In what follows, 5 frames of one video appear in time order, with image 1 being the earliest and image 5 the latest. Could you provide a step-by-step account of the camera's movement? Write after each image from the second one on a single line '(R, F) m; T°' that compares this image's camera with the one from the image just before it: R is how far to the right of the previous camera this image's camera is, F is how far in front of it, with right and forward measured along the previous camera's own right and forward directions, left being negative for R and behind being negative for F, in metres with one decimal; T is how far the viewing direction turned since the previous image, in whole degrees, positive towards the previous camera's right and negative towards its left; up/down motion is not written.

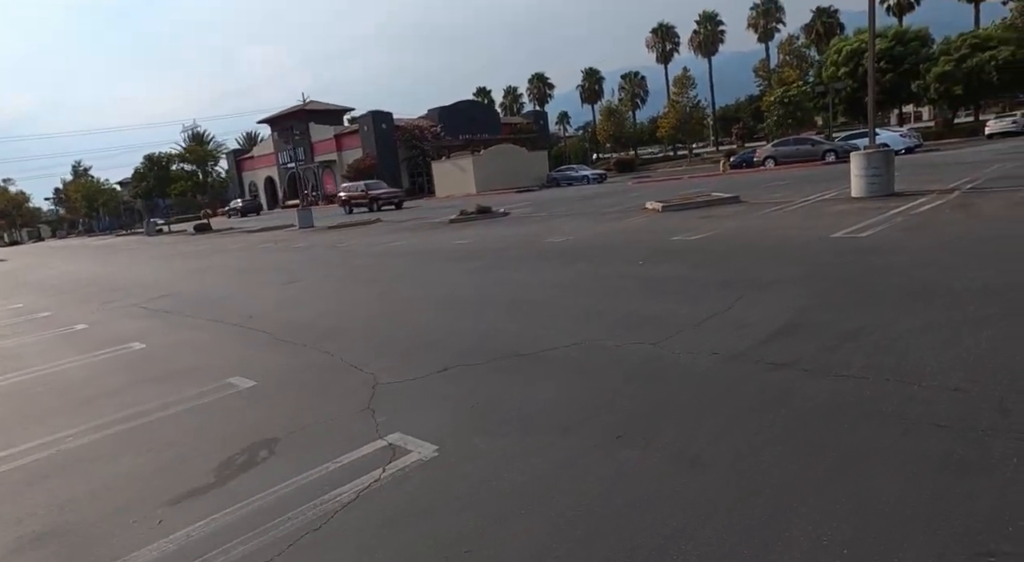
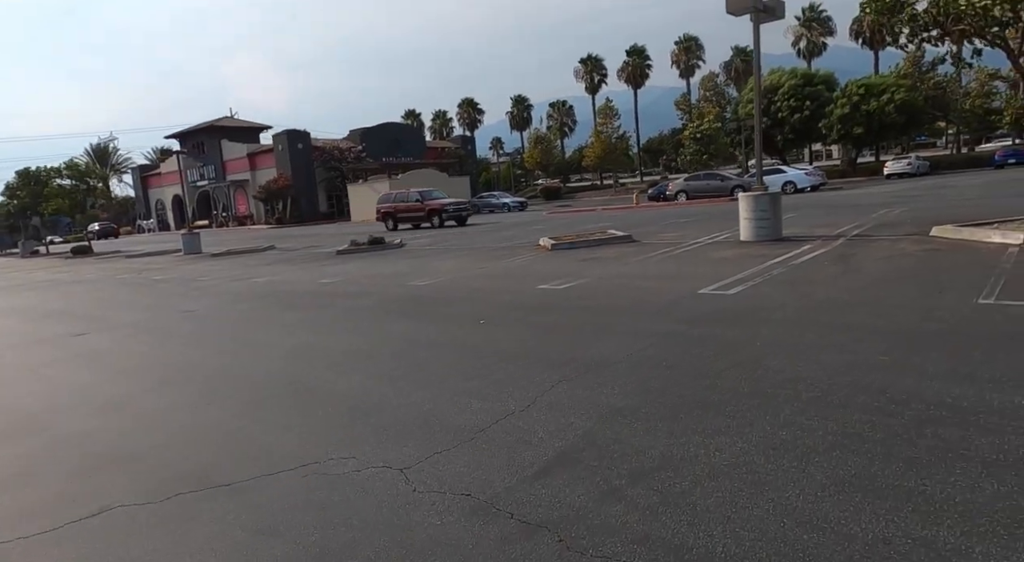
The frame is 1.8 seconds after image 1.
(+1.2, +1.2) m; +6°
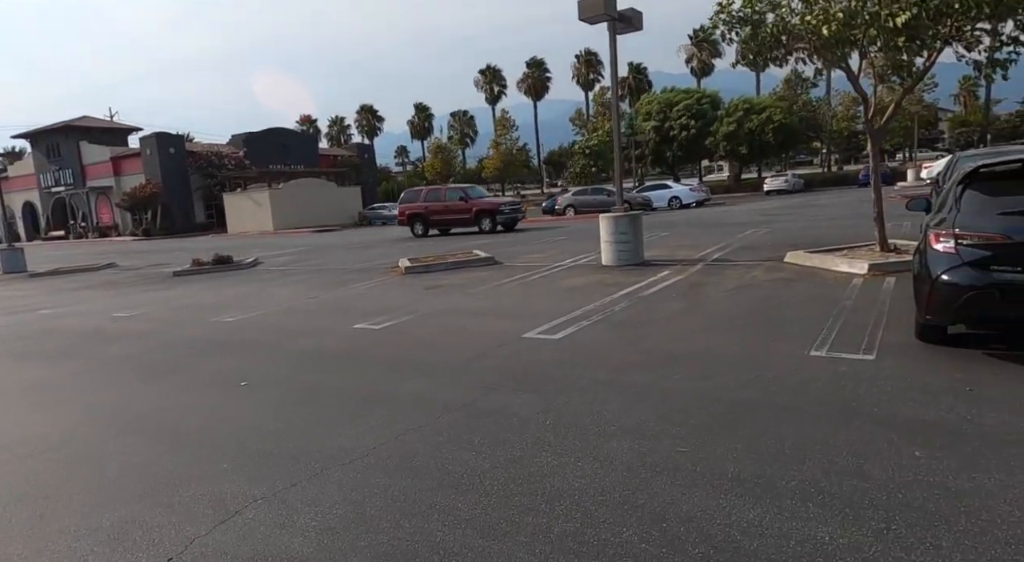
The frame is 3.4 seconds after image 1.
(+1.2, +1.2) m; +8°
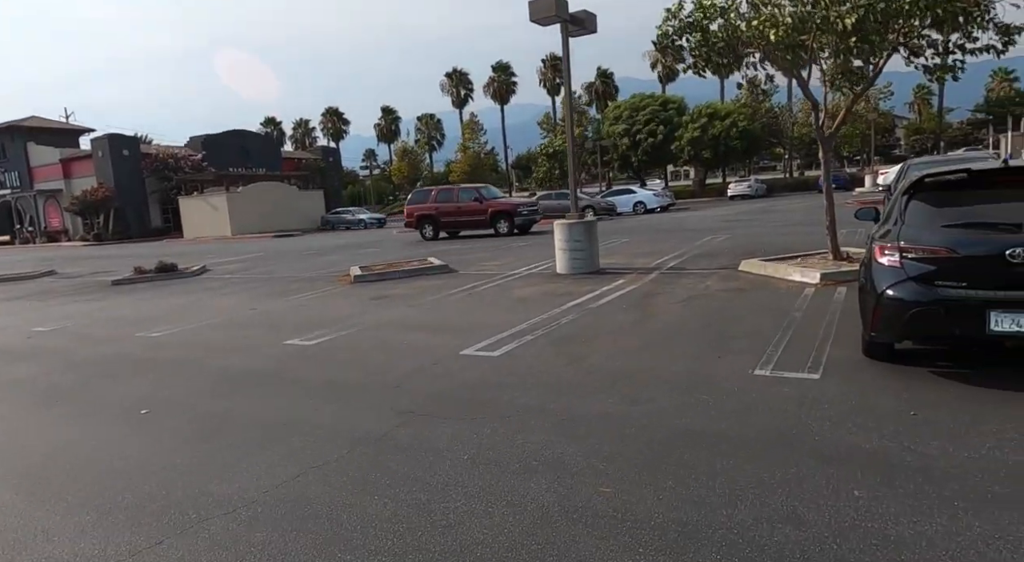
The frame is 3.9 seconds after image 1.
(+0.3, +0.4) m; +3°
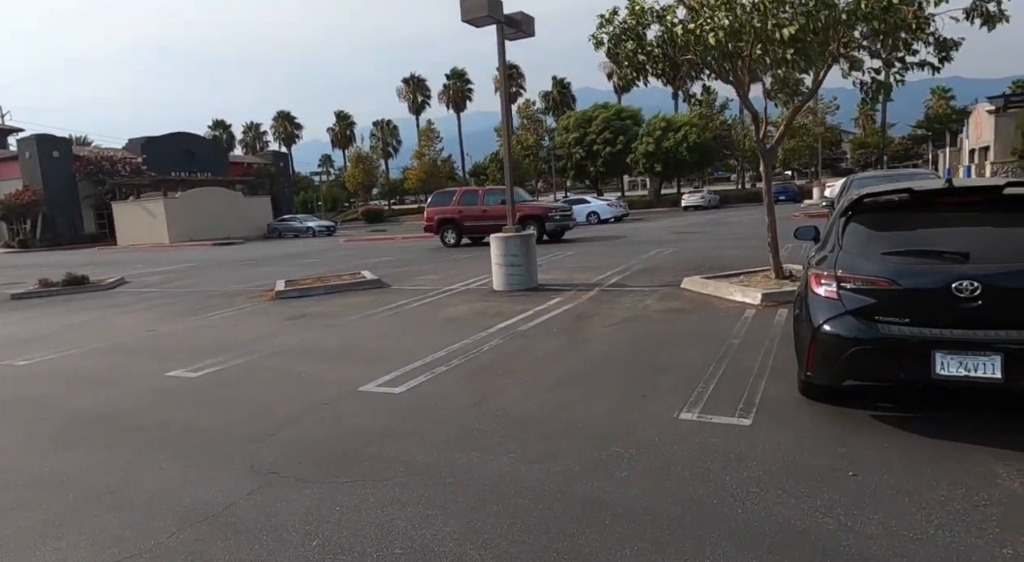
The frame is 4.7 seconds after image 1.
(+0.5, +0.8) m; +3°
